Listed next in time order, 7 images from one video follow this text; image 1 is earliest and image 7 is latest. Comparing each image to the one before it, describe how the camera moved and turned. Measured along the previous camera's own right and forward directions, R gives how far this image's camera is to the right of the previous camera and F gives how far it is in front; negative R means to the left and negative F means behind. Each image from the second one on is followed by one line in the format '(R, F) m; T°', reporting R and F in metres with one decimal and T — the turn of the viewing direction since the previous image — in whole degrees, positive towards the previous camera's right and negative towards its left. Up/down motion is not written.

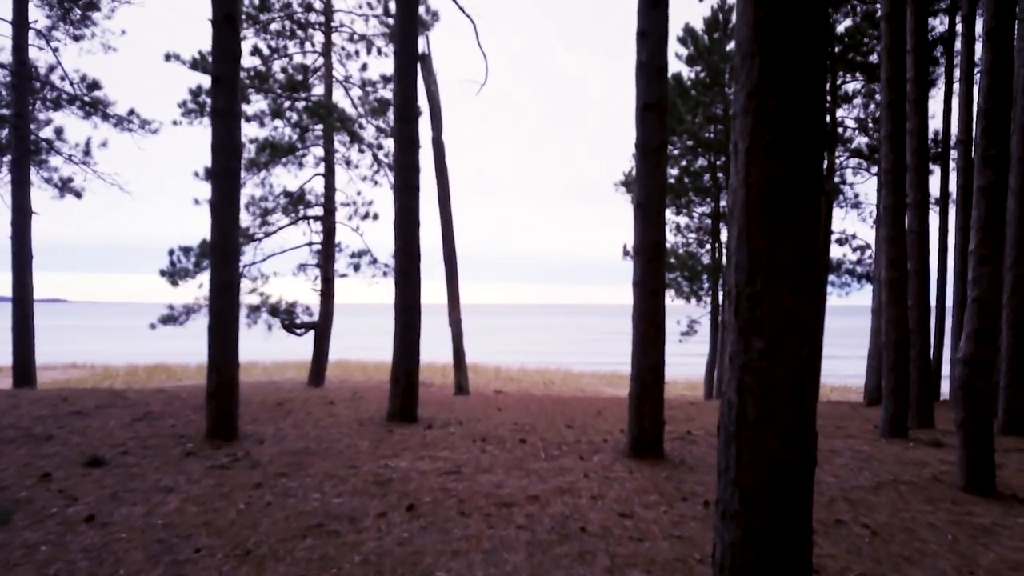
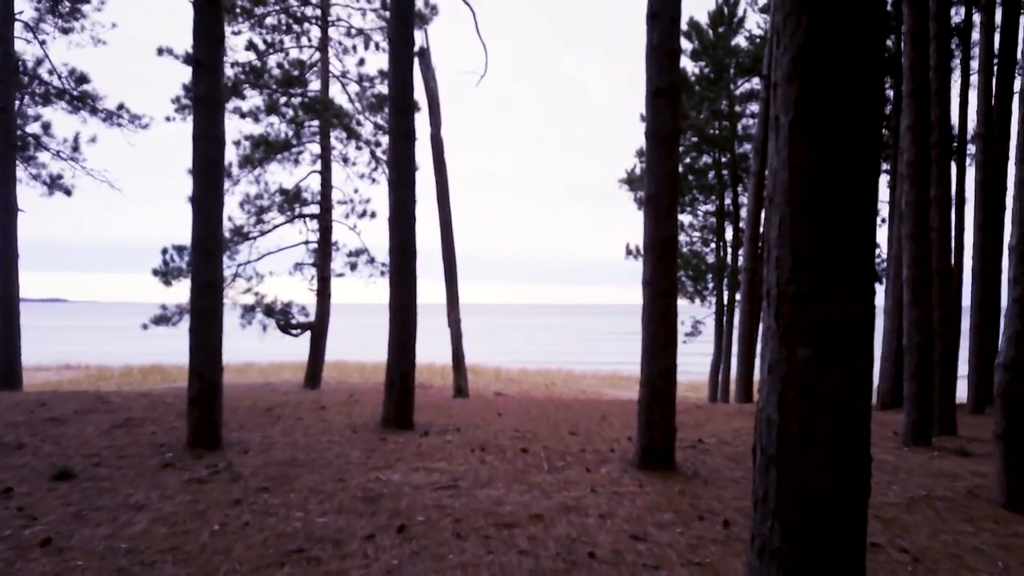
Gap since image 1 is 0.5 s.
(0.0, +0.5) m; 0°
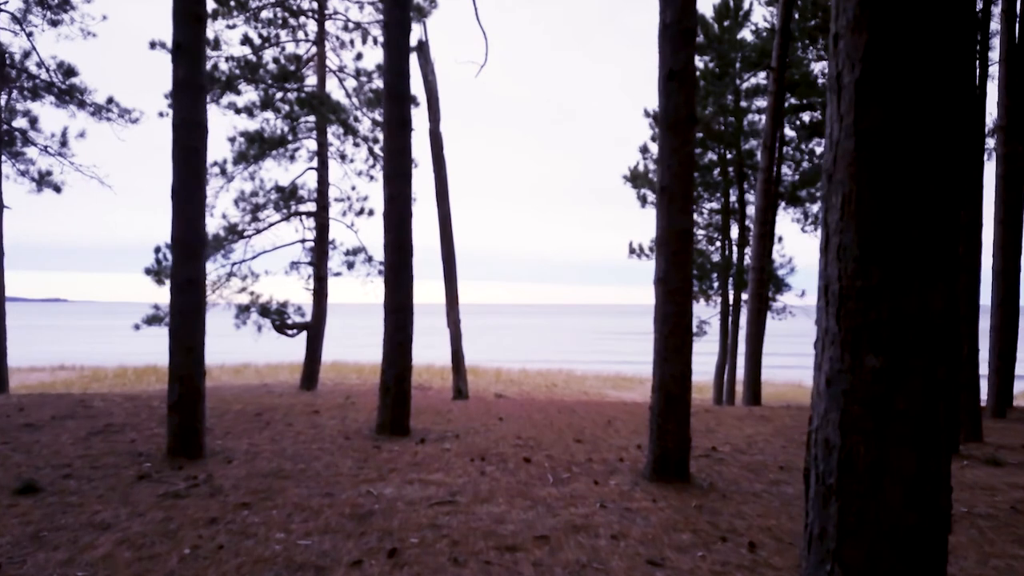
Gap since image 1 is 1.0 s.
(0.0, +0.5) m; 0°
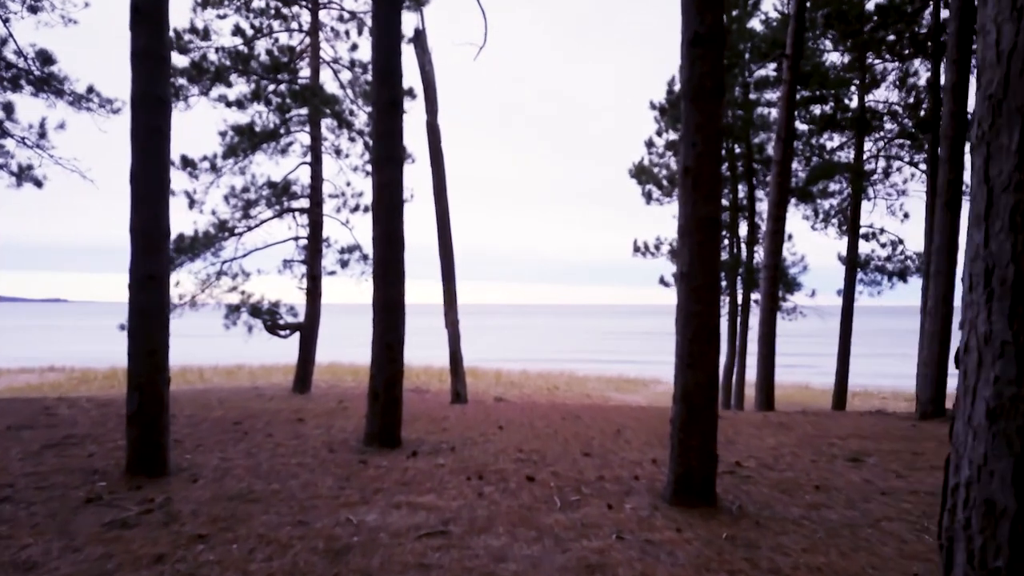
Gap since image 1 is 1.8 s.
(0.0, +0.8) m; 0°
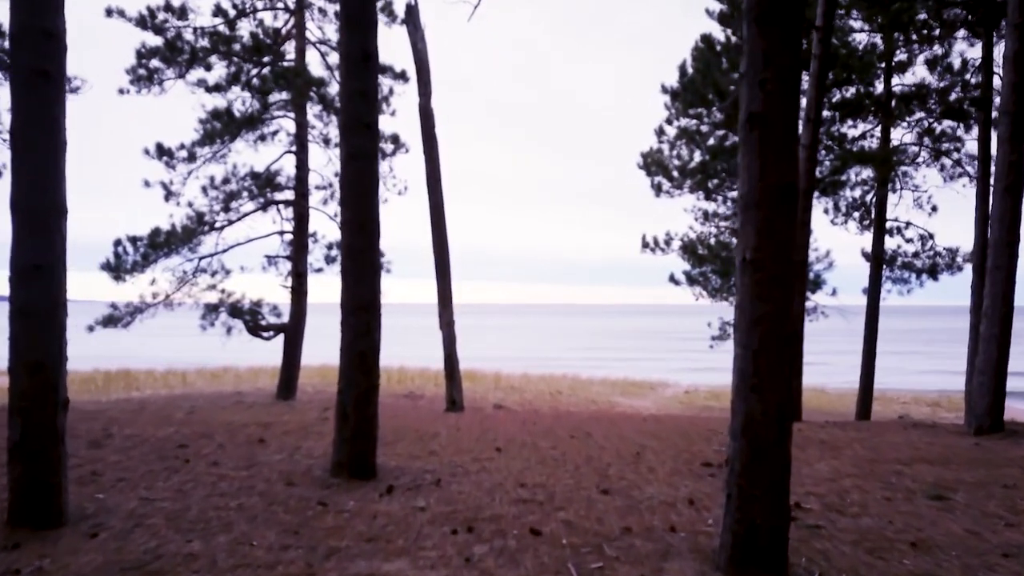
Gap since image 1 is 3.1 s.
(0.0, +1.4) m; 0°
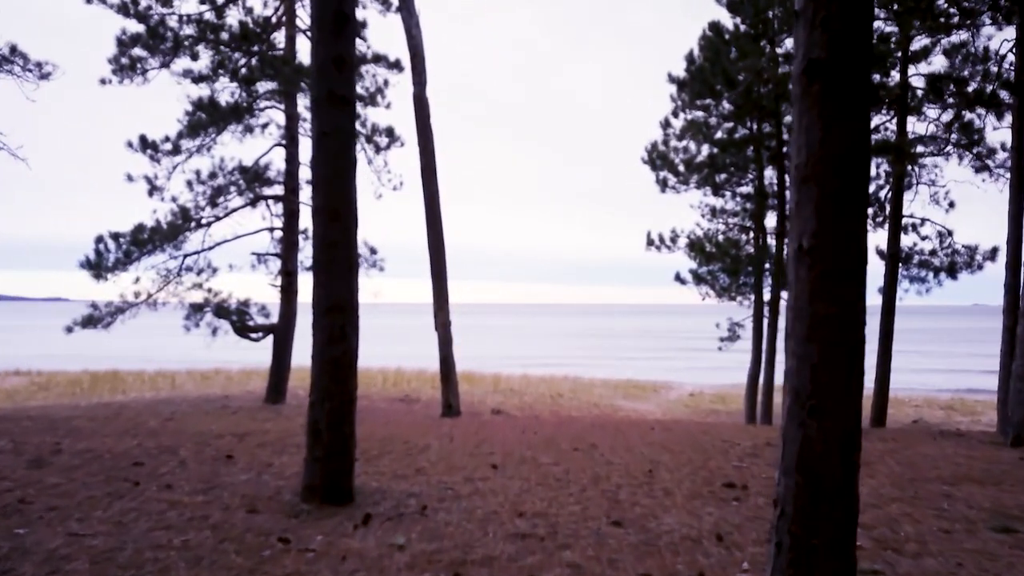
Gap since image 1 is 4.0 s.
(0.0, +0.8) m; 0°
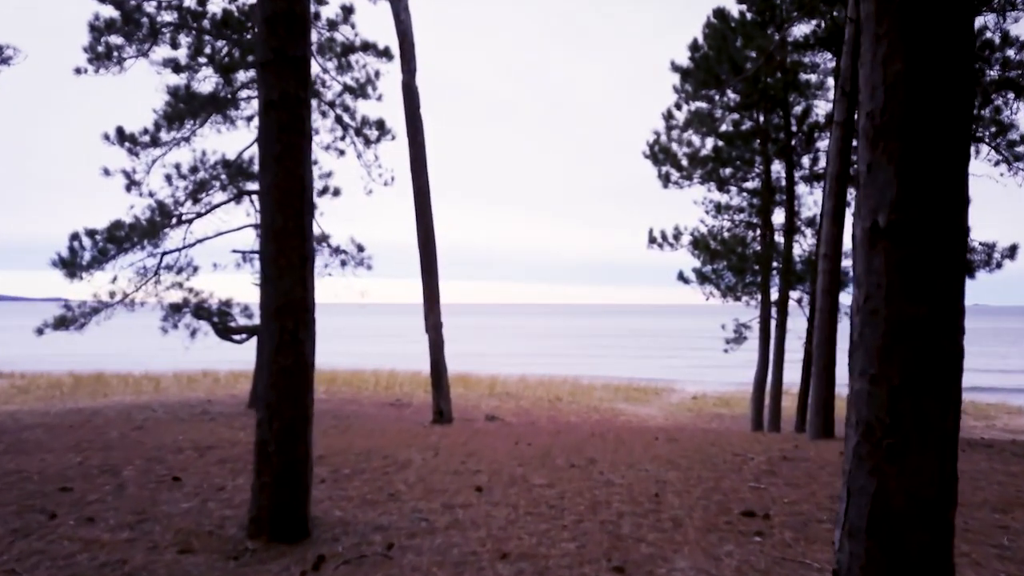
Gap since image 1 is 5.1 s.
(+0.1, +0.9) m; 0°
